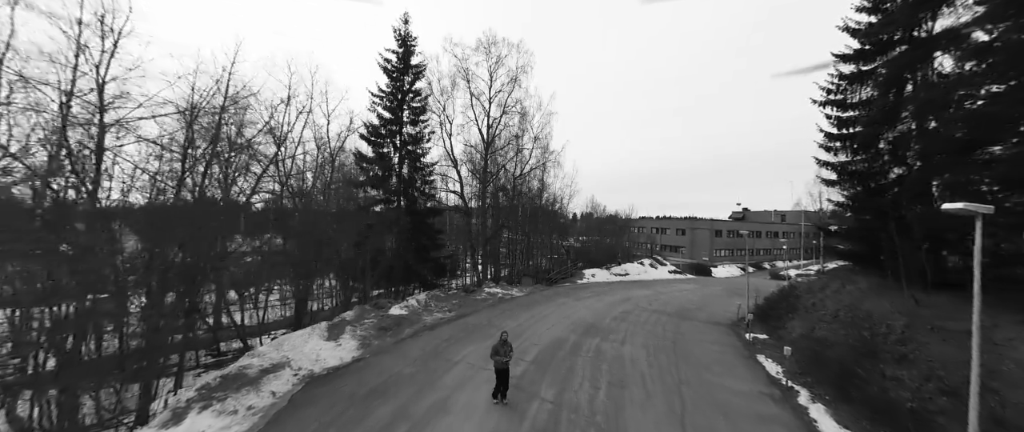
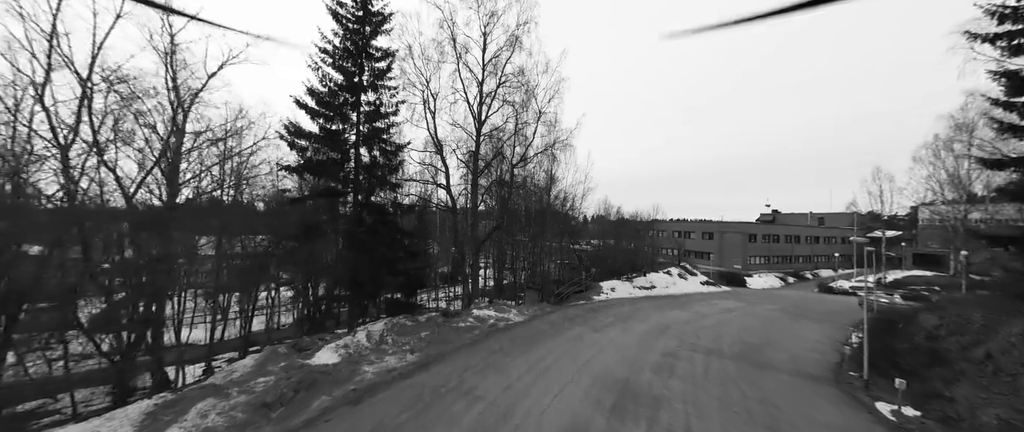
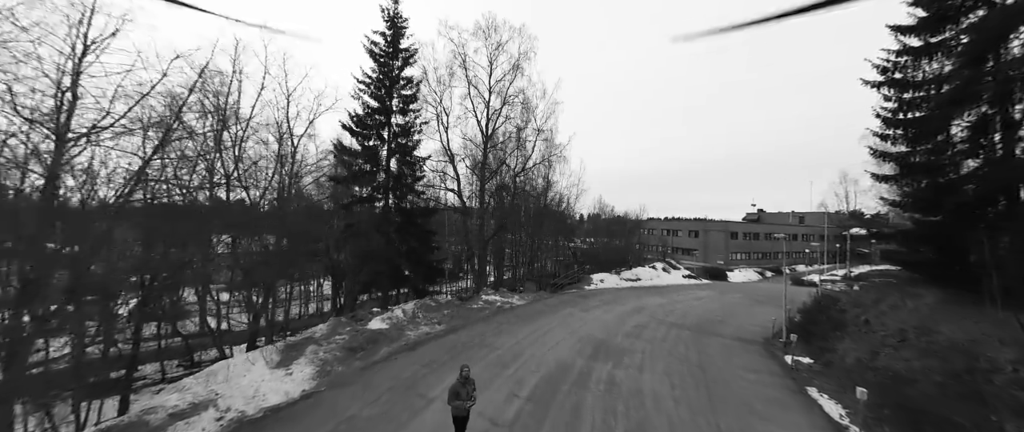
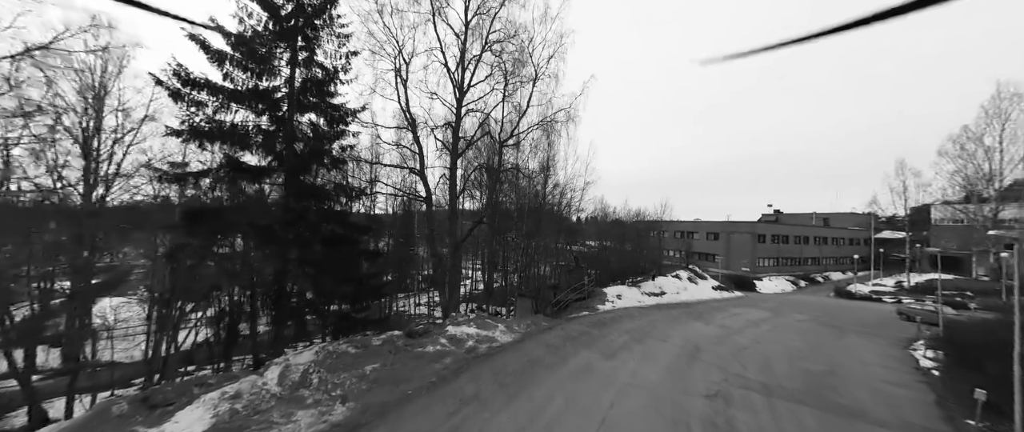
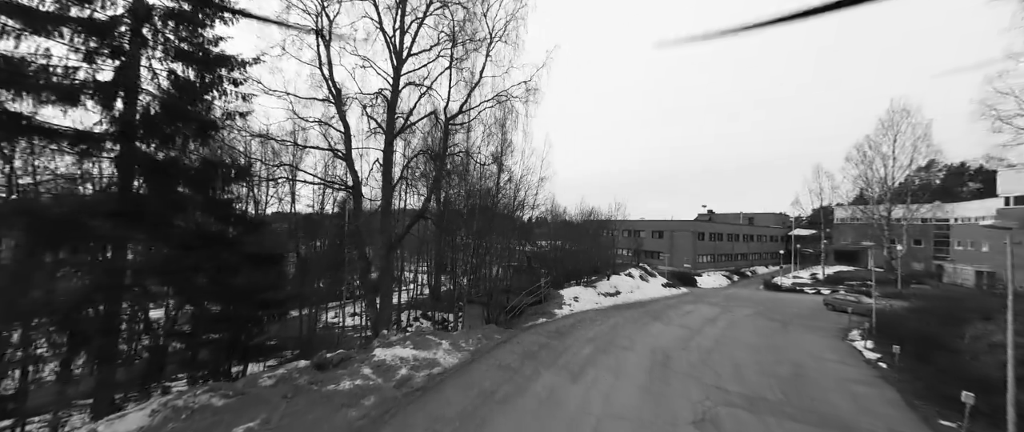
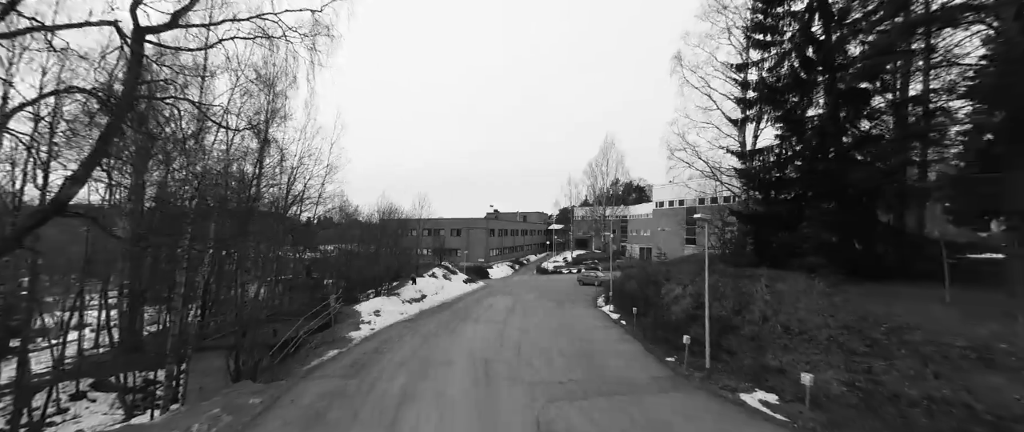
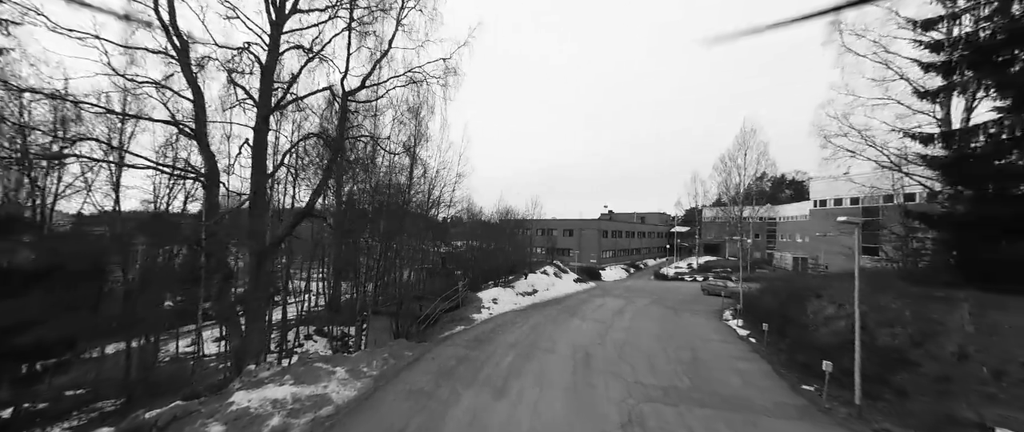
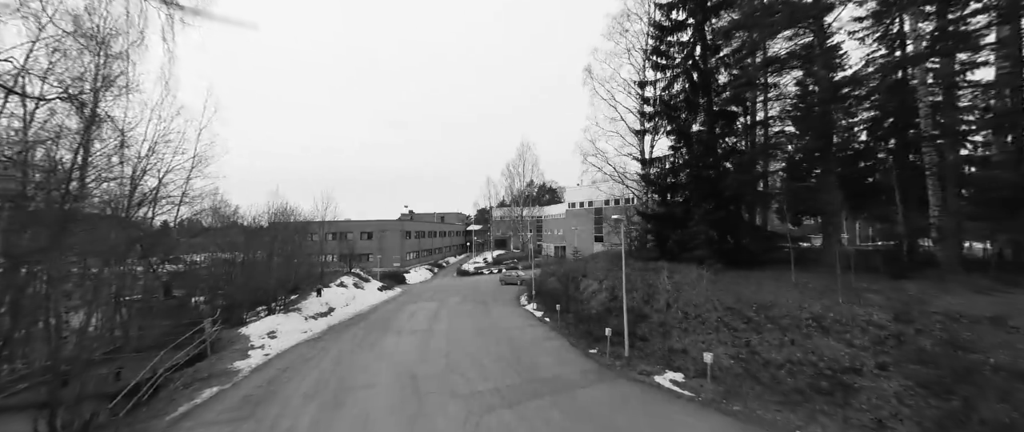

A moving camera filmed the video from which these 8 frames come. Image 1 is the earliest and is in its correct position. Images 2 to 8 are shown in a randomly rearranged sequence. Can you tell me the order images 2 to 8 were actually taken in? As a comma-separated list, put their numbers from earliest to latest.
3, 2, 4, 5, 7, 6, 8
